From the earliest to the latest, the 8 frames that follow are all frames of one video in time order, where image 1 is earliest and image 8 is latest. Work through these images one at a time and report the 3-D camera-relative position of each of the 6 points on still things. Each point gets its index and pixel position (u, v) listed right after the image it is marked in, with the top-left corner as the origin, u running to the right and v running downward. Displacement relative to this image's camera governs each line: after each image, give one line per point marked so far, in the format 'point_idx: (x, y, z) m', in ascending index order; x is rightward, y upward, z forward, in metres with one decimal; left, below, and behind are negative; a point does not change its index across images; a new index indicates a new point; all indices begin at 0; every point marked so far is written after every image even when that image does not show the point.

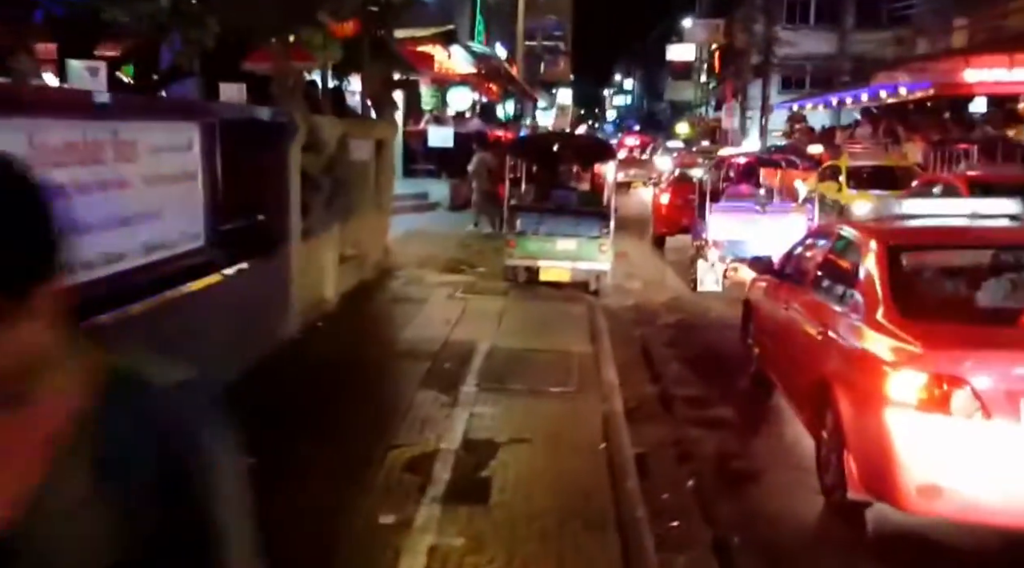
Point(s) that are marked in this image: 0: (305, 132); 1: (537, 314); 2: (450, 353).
0: (-2.0, +1.4, +9.3) m
1: (+0.3, -0.3, +10.2) m
2: (-0.5, -0.6, +8.2) m
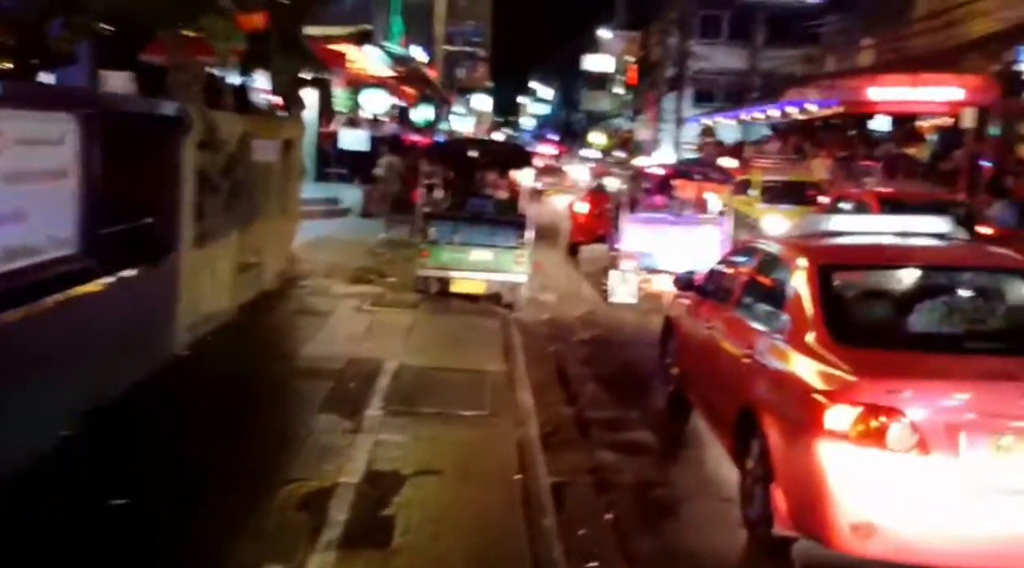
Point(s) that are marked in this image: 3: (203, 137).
0: (-2.7, +1.4, +8.7) m
1: (-0.6, -0.4, +9.7) m
2: (-1.2, -0.7, +7.7) m
3: (-2.8, +1.3, +8.7) m
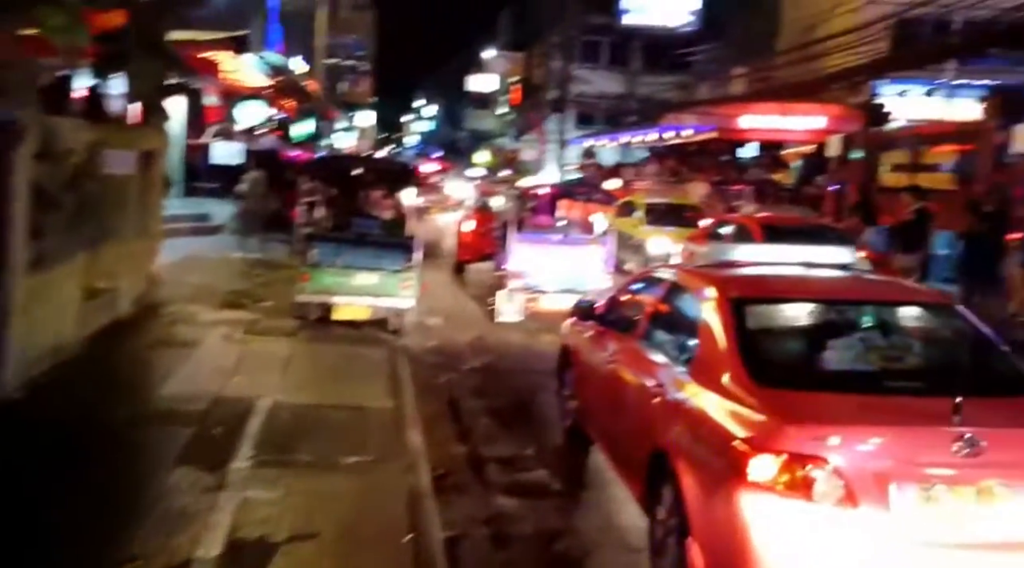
0: (-3.6, +1.1, +7.7) m
1: (-1.6, -0.7, +9.0) m
2: (-2.0, -0.9, +6.9) m
3: (-3.7, +1.1, +7.7) m
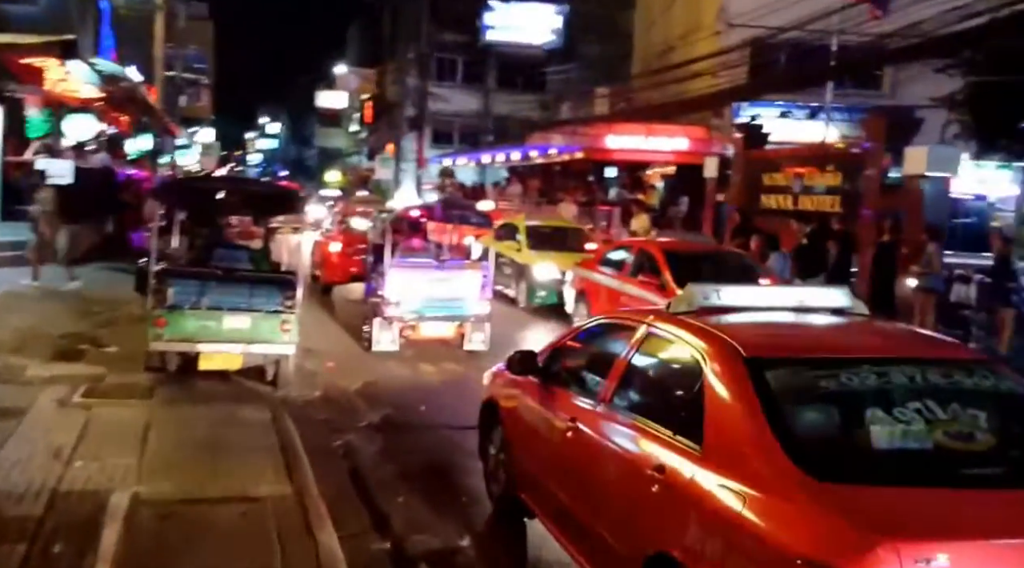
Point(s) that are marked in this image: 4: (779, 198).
0: (-4.1, +0.8, +5.7) m
1: (-2.3, -1.0, +7.3) m
2: (-2.3, -1.2, +5.1) m
3: (-4.1, +0.7, +5.7) m
4: (+4.9, +1.6, +17.7) m
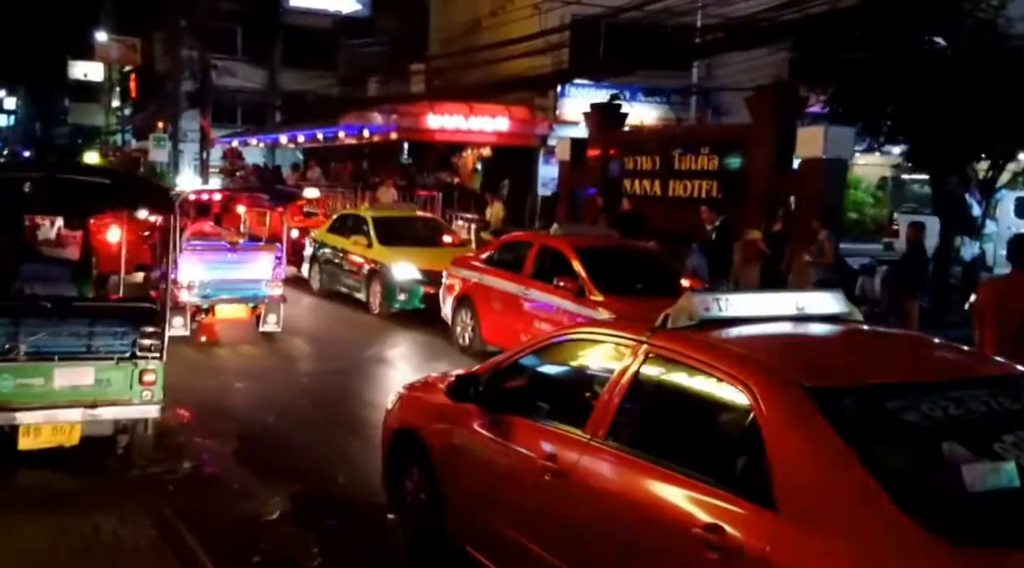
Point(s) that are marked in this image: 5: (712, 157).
0: (-3.6, +0.5, +2.7) m
1: (-2.2, -1.3, +4.6) m
2: (-1.7, -1.5, +2.6) m
3: (-3.6, +0.4, +2.7) m
4: (+2.3, +1.7, +16.4) m
5: (+3.1, +1.9, +14.9) m
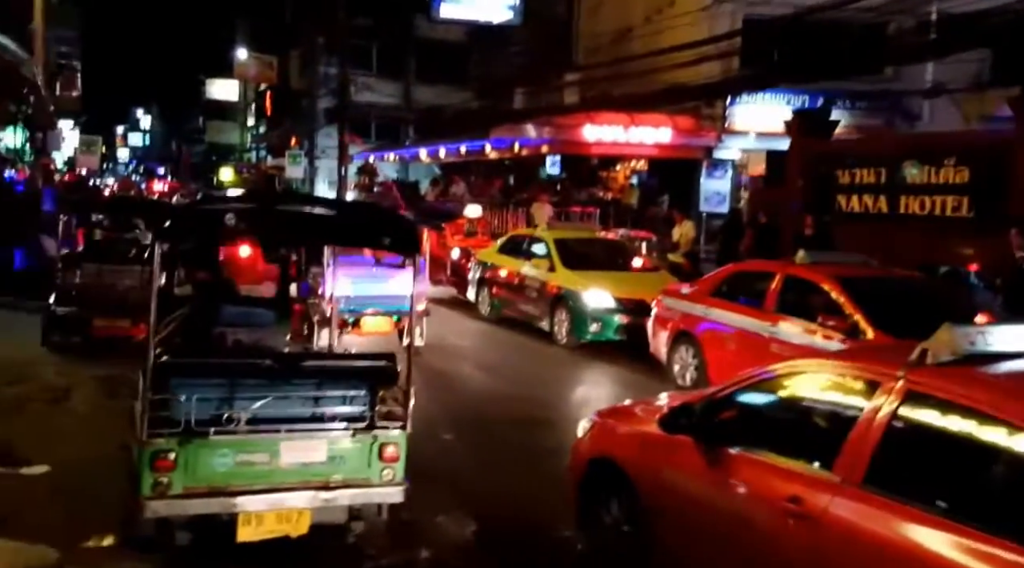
0: (-2.2, +0.2, +1.4) m
1: (-0.5, -1.5, +3.2) m
2: (-0.3, -1.7, +1.1) m
3: (-2.2, +0.2, +1.4) m
4: (+5.2, +1.3, +14.5) m
5: (+5.8, +1.5, +12.9) m
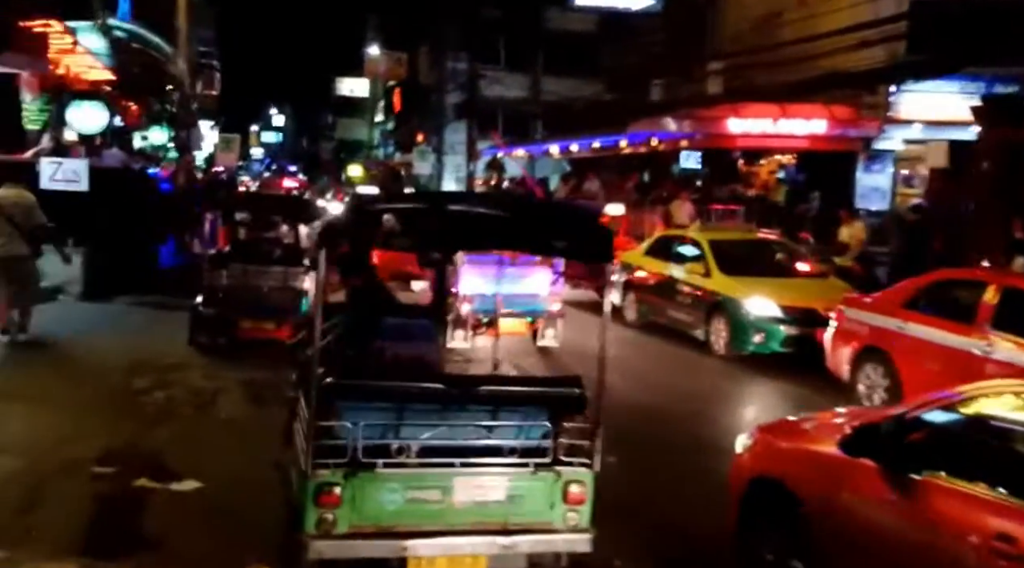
0: (-1.5, +0.2, +0.7) m
1: (+0.2, -1.6, +2.3) m
2: (+0.2, -1.8, +0.2) m
3: (-1.6, +0.1, +0.7) m
4: (+7.3, +1.2, +12.8) m
5: (+7.7, +1.4, +11.2) m
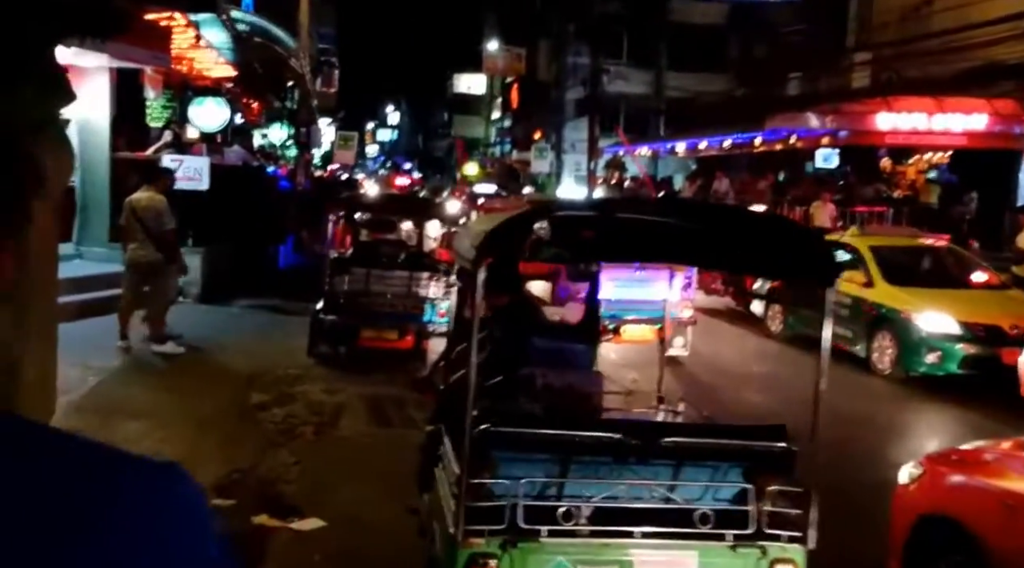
0: (-1.1, 0.0, -0.2) m
1: (+0.8, -1.8, +1.2) m
2: (+0.5, -2.0, -1.0) m
3: (-1.2, 0.0, -0.2) m
4: (+9.0, +0.9, +10.9) m
5: (+9.2, +1.2, +9.2) m
